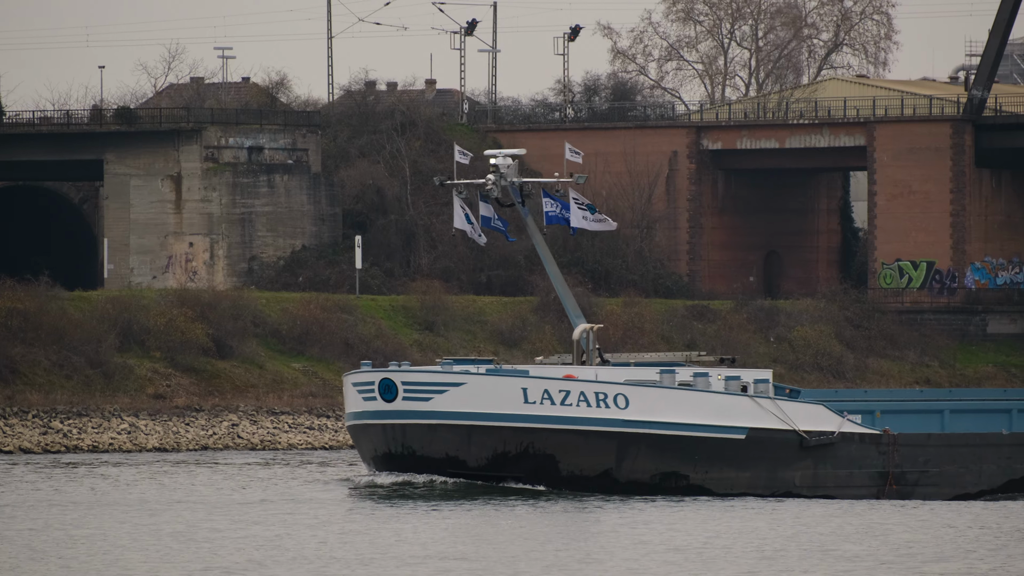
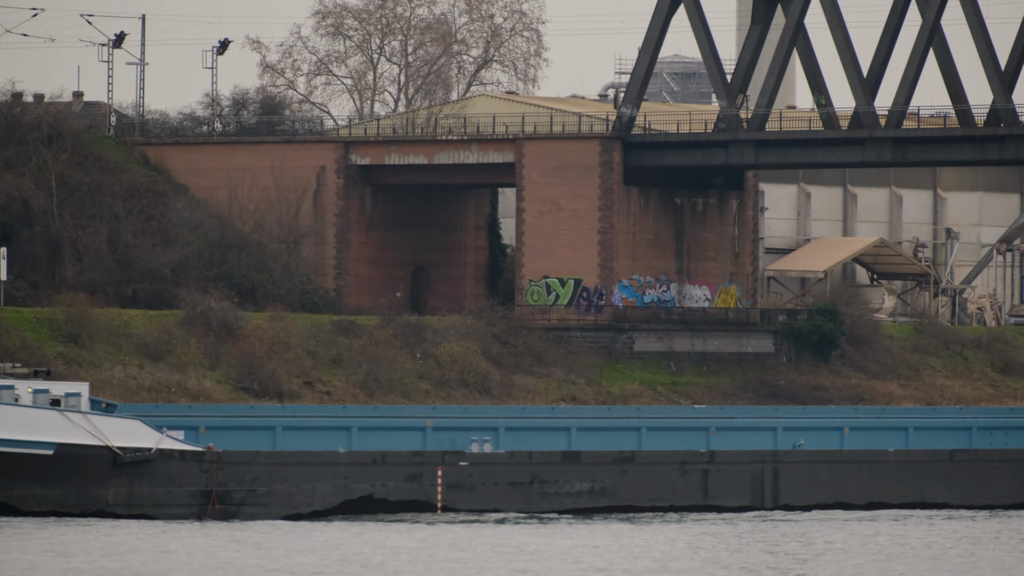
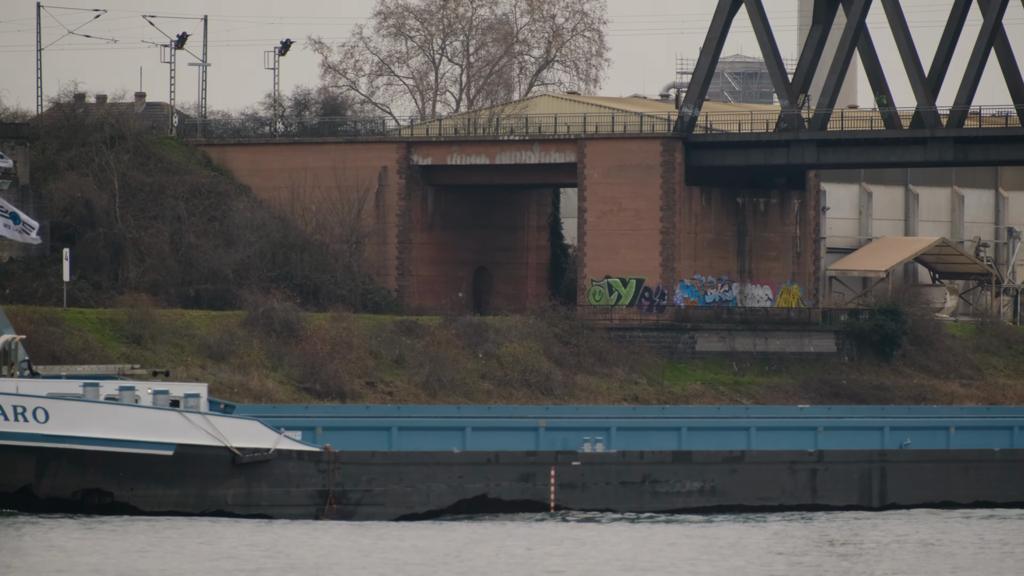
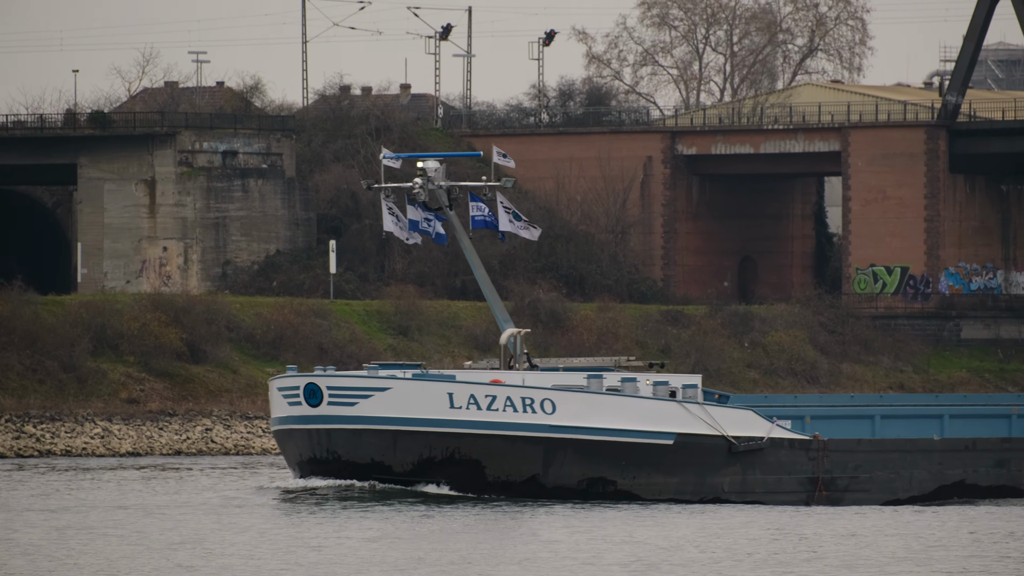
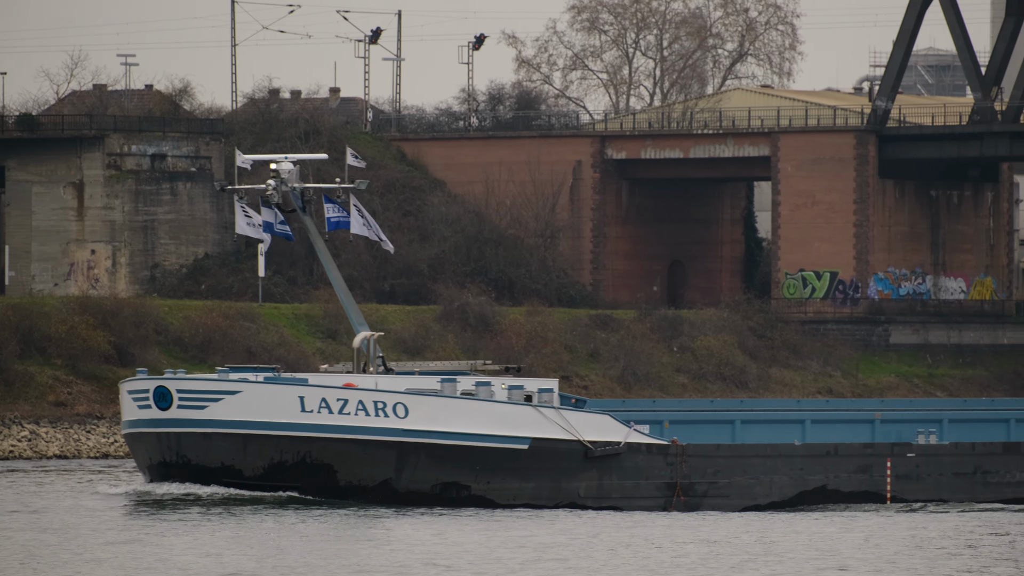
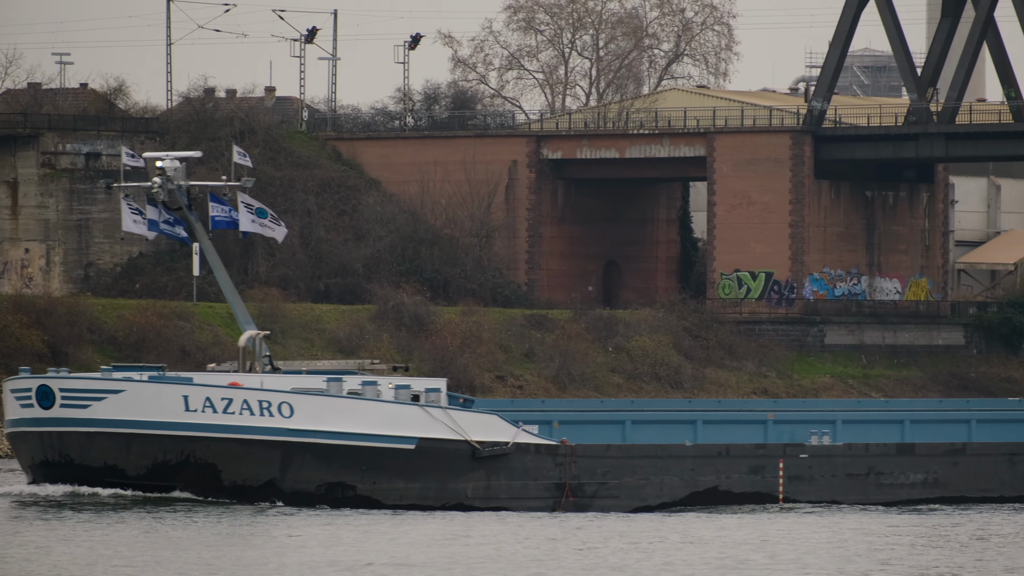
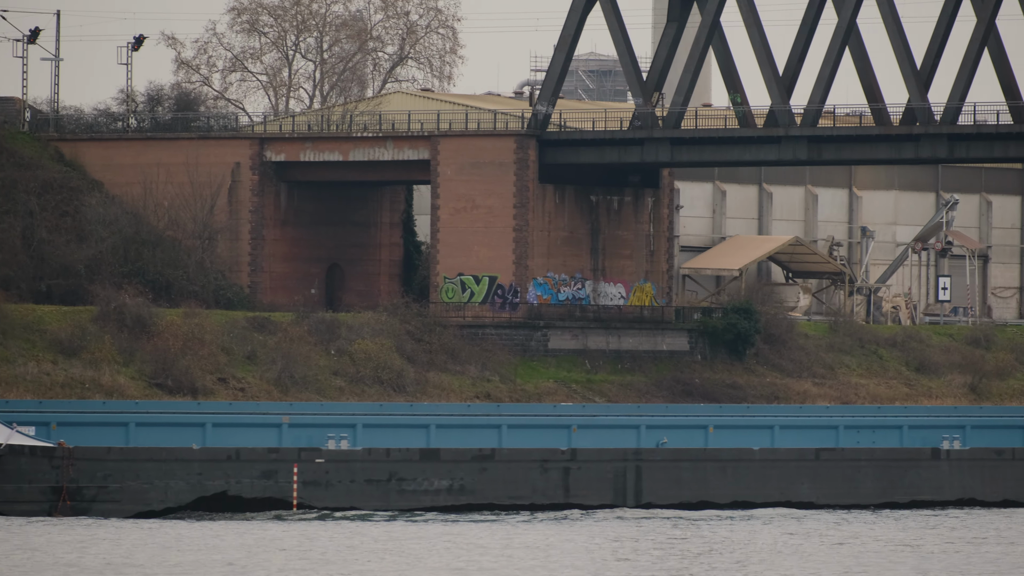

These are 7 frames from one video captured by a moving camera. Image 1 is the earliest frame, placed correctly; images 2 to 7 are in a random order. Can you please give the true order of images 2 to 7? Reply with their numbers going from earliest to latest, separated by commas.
4, 5, 6, 3, 2, 7
